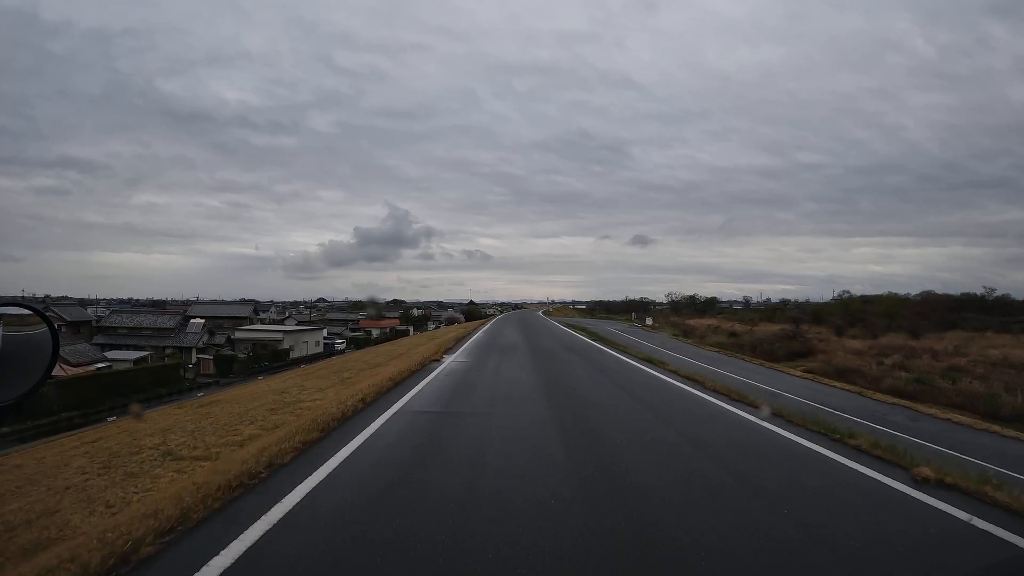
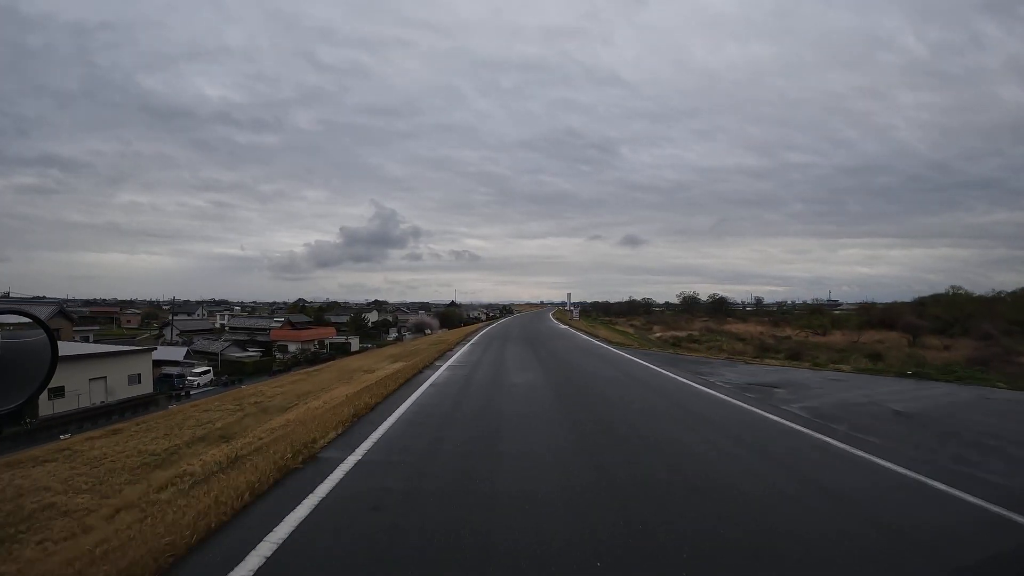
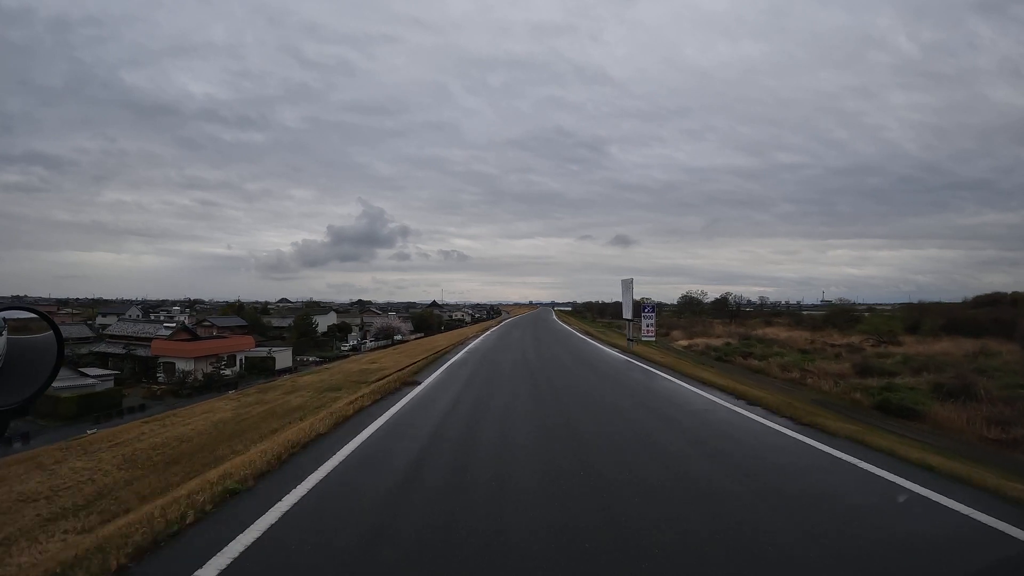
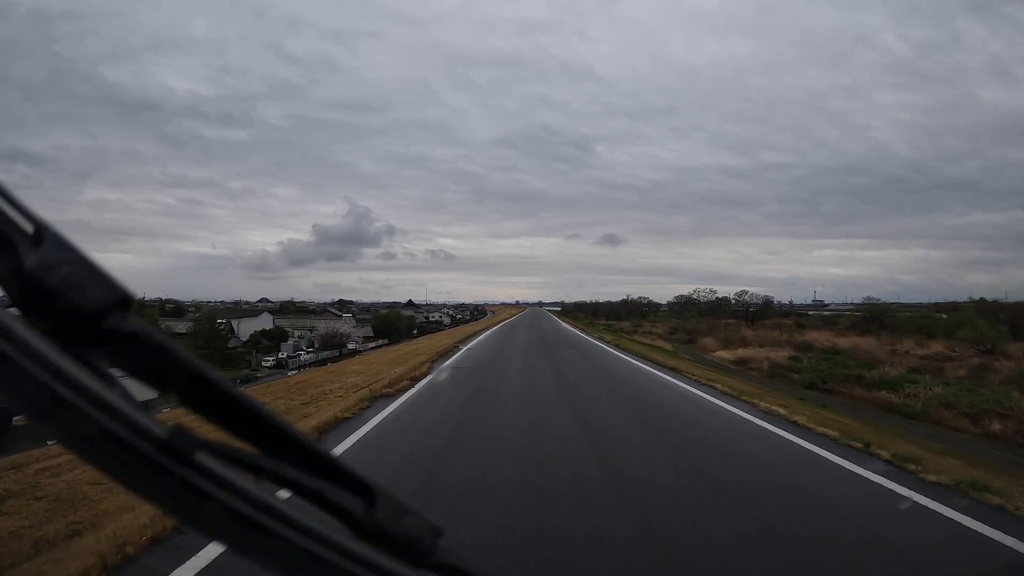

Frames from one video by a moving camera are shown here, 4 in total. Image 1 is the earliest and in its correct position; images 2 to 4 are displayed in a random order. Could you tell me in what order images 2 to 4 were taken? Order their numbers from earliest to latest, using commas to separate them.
2, 3, 4
